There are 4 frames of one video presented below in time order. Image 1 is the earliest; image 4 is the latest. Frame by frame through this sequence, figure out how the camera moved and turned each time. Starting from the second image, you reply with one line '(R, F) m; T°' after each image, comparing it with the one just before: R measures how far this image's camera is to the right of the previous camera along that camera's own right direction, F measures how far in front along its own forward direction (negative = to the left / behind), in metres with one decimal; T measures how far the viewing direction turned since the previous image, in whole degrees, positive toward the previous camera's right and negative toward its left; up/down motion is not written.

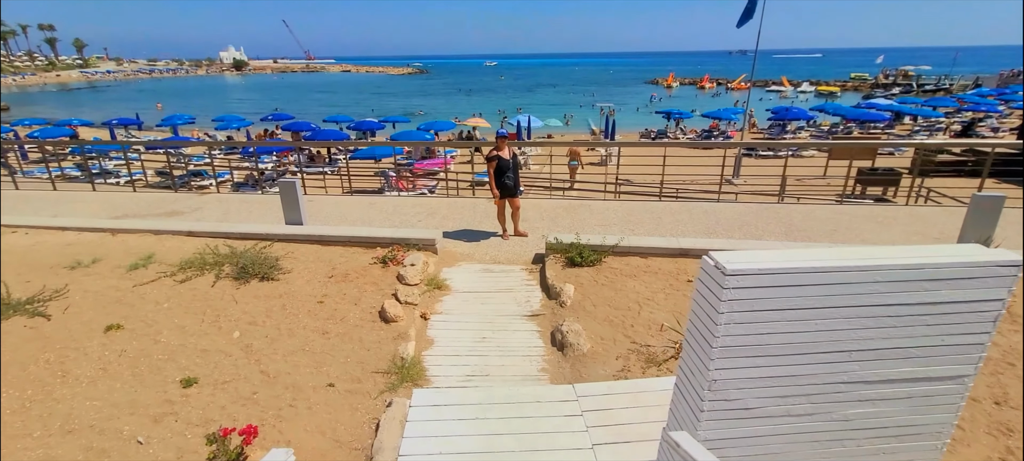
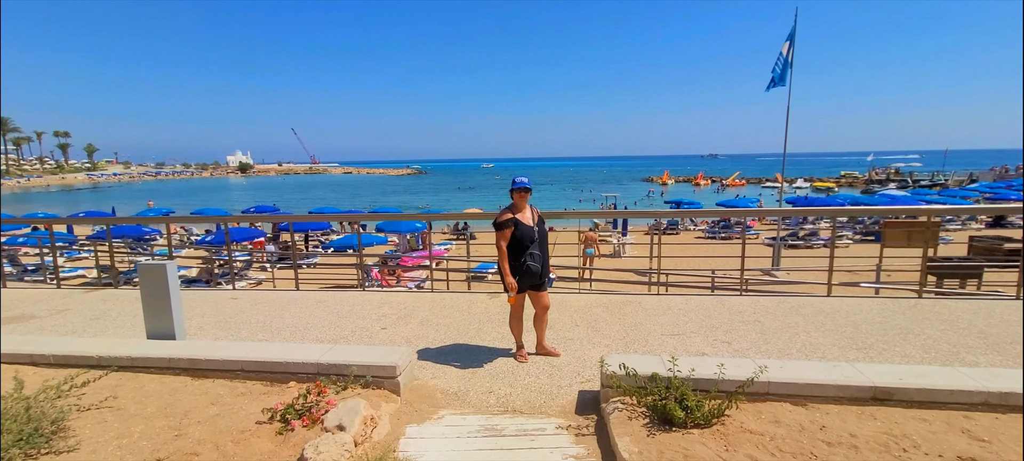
(-0.2, +2.7) m; 0°
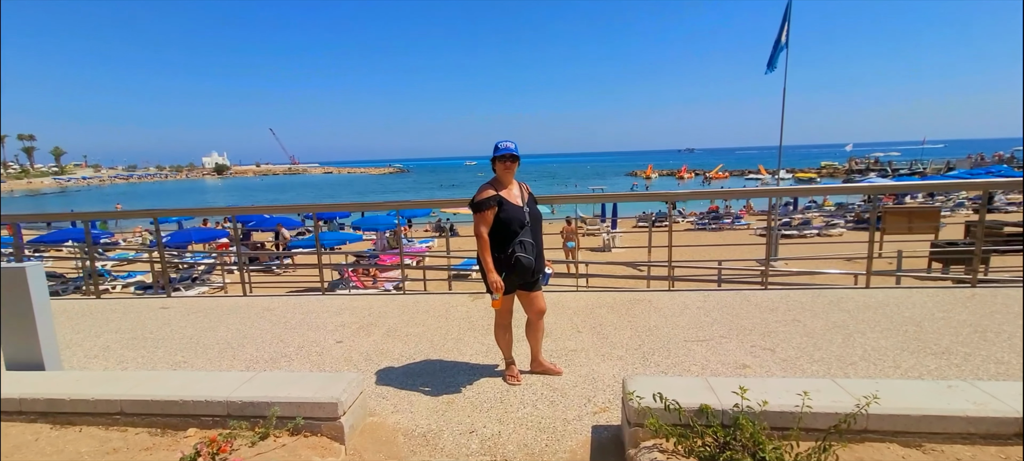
(0.0, +1.0) m; +2°
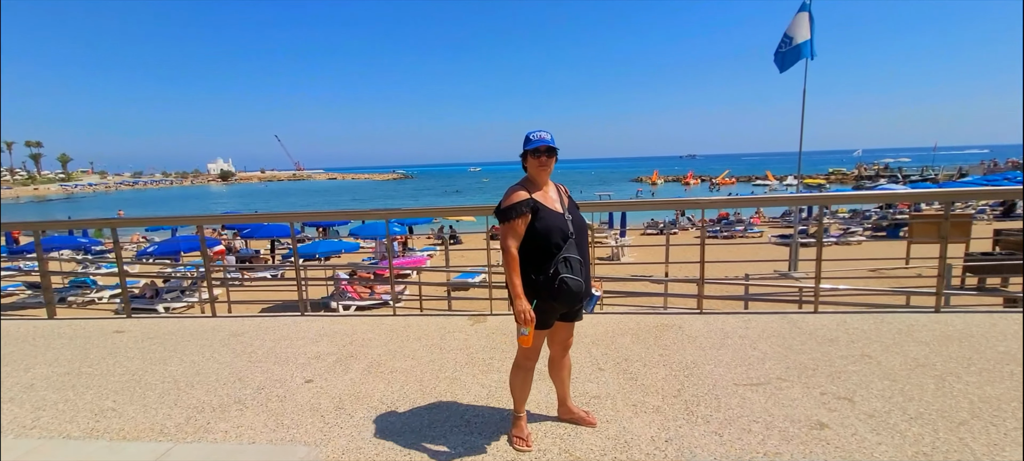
(0.0, +0.7) m; 0°
